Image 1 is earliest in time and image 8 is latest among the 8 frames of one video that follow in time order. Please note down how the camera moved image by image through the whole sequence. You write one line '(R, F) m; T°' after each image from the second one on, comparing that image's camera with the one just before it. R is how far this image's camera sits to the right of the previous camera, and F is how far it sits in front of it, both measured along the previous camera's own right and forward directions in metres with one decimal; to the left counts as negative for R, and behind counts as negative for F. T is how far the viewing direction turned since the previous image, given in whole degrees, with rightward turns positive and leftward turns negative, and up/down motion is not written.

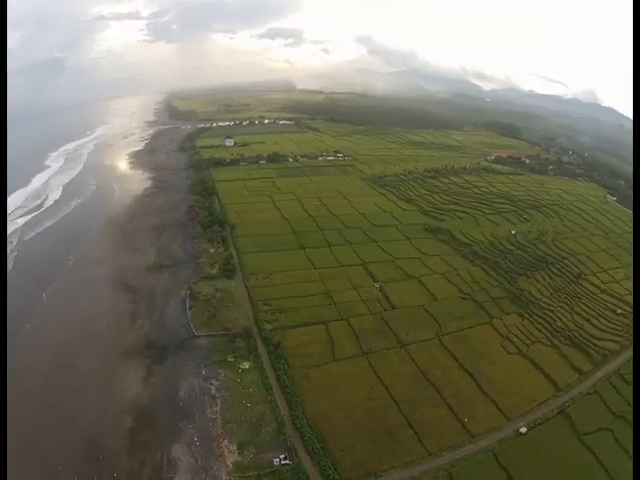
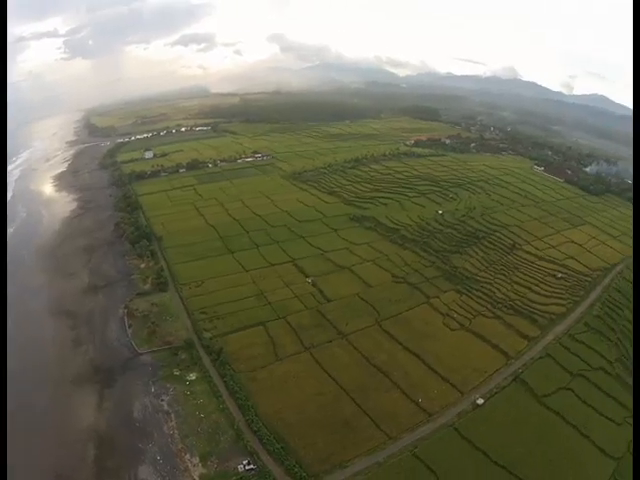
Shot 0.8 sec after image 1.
(+0.2, +0.1) m; +5°
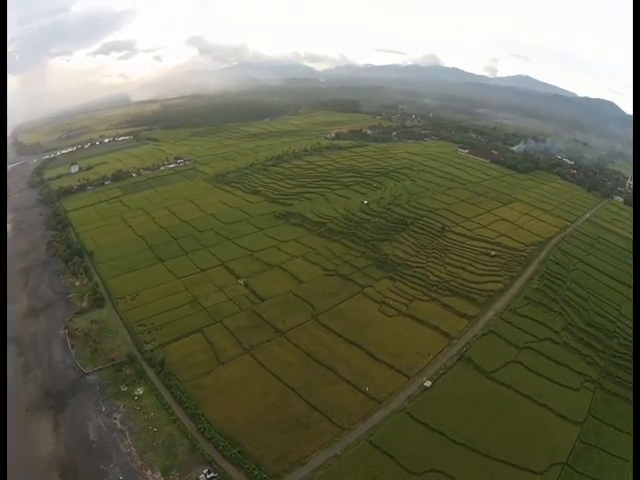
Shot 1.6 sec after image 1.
(+0.3, 0.0) m; +4°
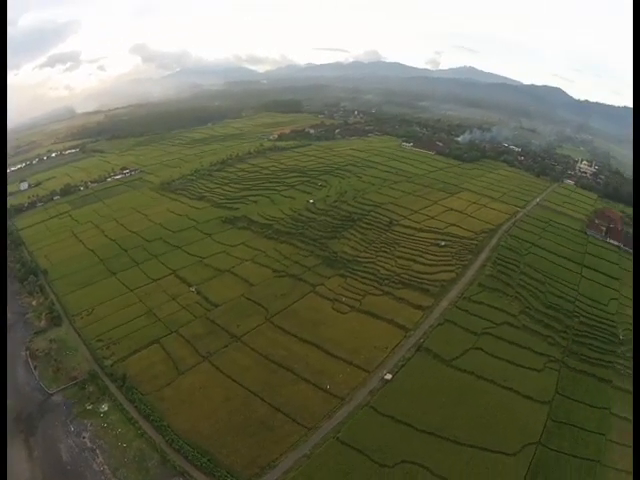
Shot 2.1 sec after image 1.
(+0.3, 0.0) m; +3°
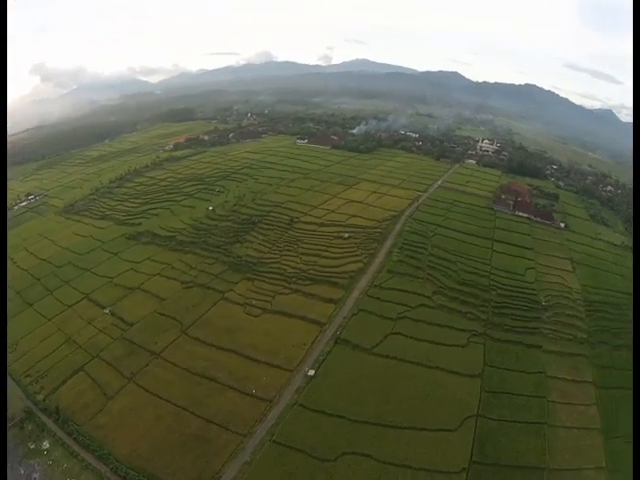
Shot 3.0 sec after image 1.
(+0.7, -0.3) m; +4°
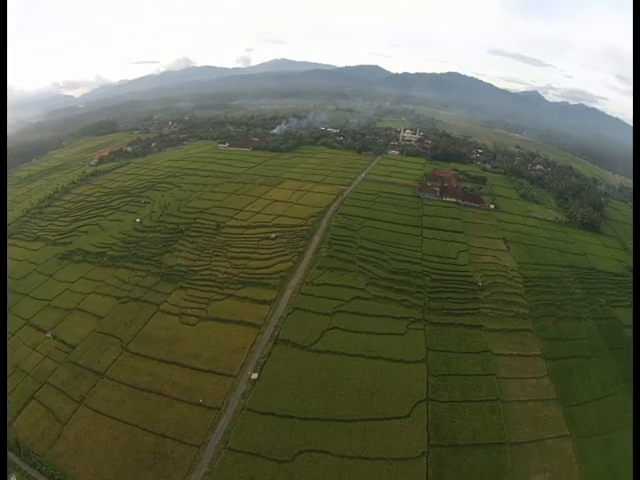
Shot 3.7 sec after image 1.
(-0.1, 0.0) m; +5°
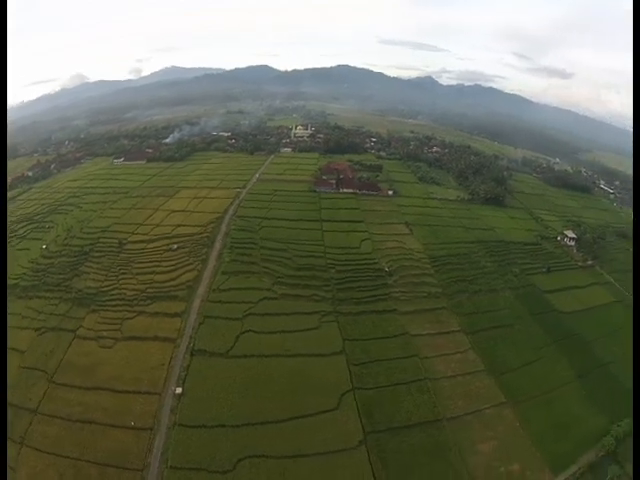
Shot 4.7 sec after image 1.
(-0.6, 0.0) m; +8°
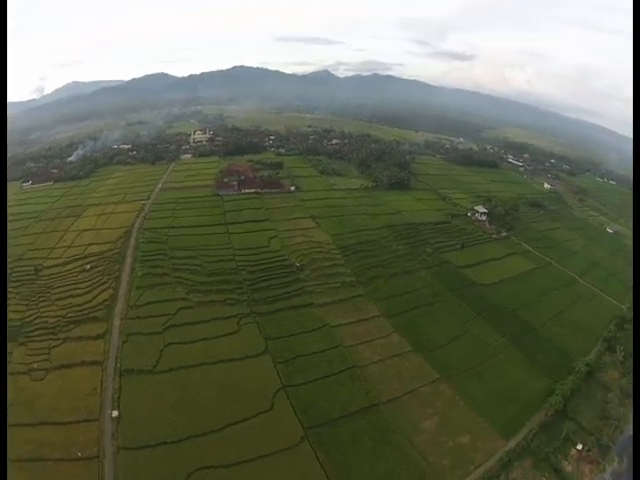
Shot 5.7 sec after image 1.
(-0.1, 0.0) m; +6°
